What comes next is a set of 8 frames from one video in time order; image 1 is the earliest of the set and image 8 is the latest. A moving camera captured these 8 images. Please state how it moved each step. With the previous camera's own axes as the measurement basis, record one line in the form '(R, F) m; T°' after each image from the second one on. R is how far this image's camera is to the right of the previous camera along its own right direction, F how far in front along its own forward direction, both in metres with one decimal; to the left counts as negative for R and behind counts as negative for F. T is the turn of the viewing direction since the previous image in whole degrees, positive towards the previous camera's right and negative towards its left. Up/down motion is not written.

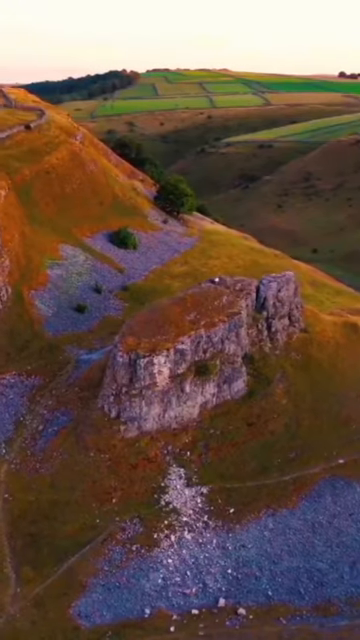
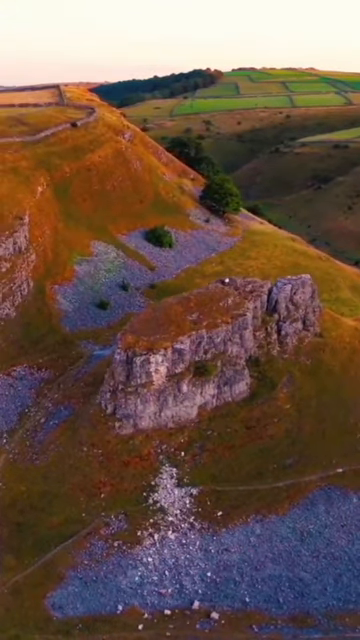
(+6.5, +0.5) m; -6°
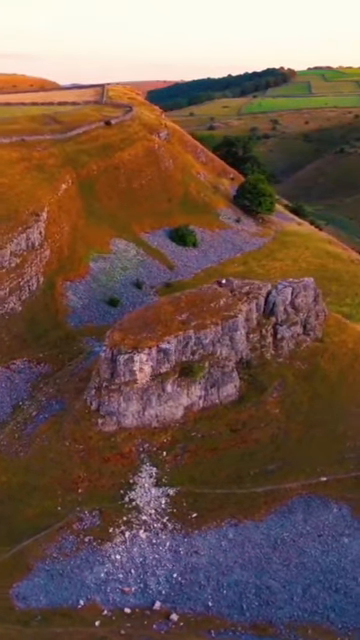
(+6.8, +0.5) m; -6°
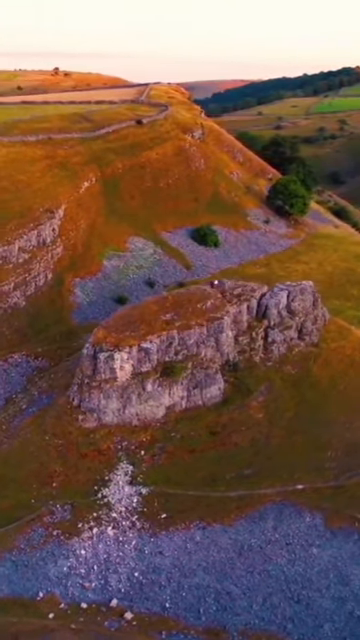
(+7.2, +0.4) m; -6°
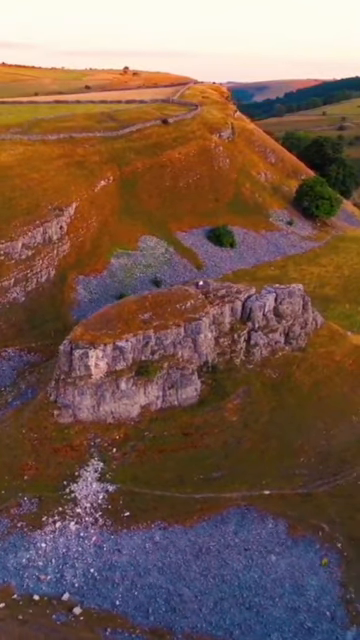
(+7.5, +0.4) m; -6°
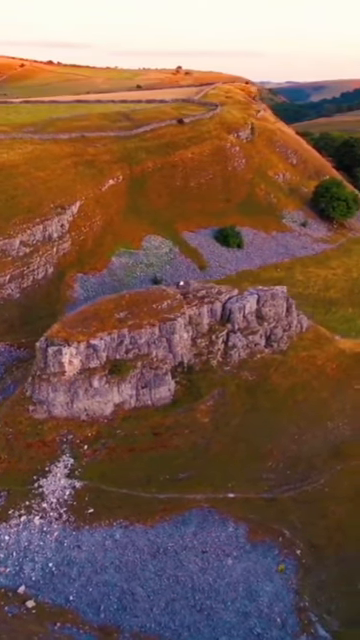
(+6.5, +0.2) m; -4°
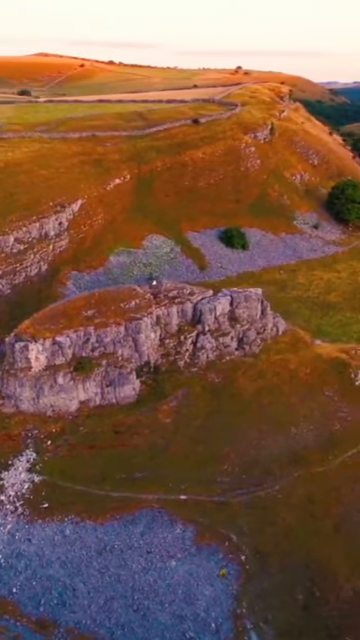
(+7.8, +0.4) m; -5°
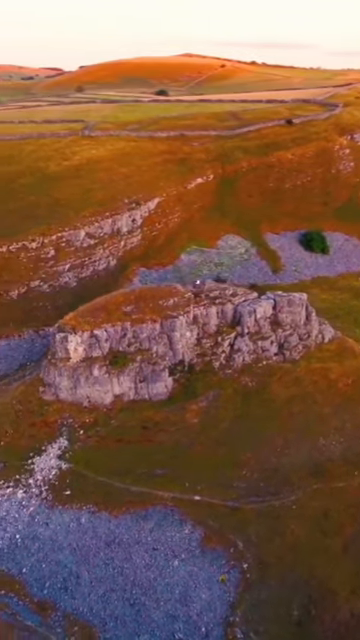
(+8.2, +0.9) m; -11°
